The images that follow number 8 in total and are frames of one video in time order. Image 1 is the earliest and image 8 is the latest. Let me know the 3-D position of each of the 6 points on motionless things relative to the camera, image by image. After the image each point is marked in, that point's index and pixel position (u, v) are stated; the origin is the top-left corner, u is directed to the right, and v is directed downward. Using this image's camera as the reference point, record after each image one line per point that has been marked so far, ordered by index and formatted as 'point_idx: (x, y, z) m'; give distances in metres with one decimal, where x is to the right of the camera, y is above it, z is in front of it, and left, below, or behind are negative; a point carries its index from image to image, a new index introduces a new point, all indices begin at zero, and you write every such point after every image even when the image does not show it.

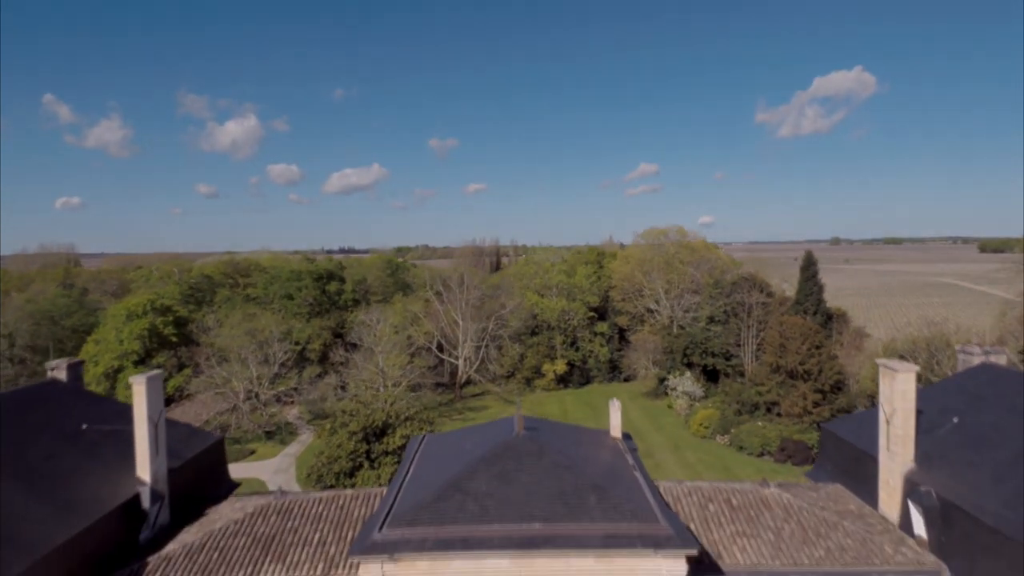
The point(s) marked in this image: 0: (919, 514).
0: (+13.4, -7.5, +15.9) m
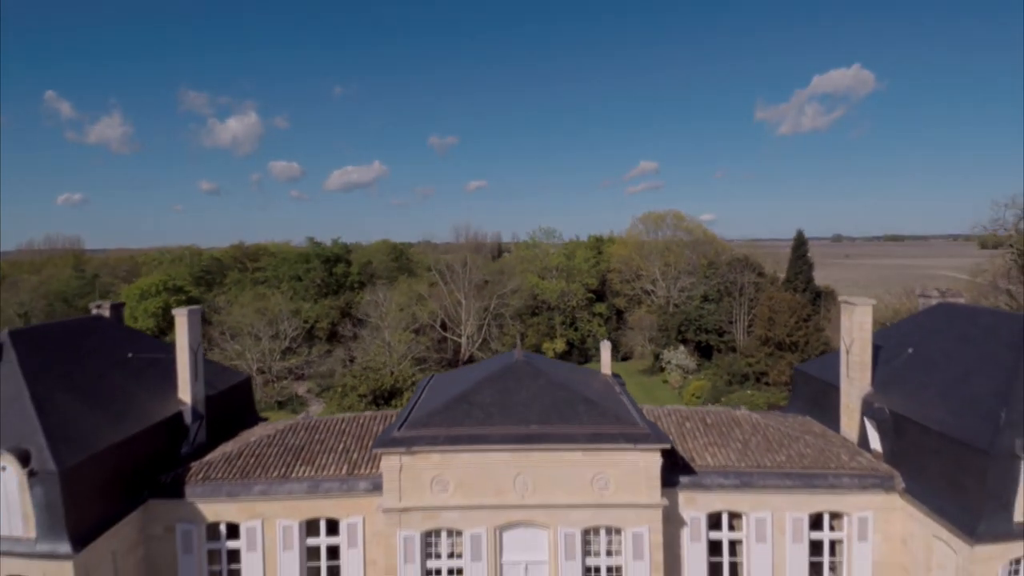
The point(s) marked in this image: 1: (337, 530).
0: (+13.4, -5.3, +18.2) m
1: (-6.1, -8.5, +17.5) m
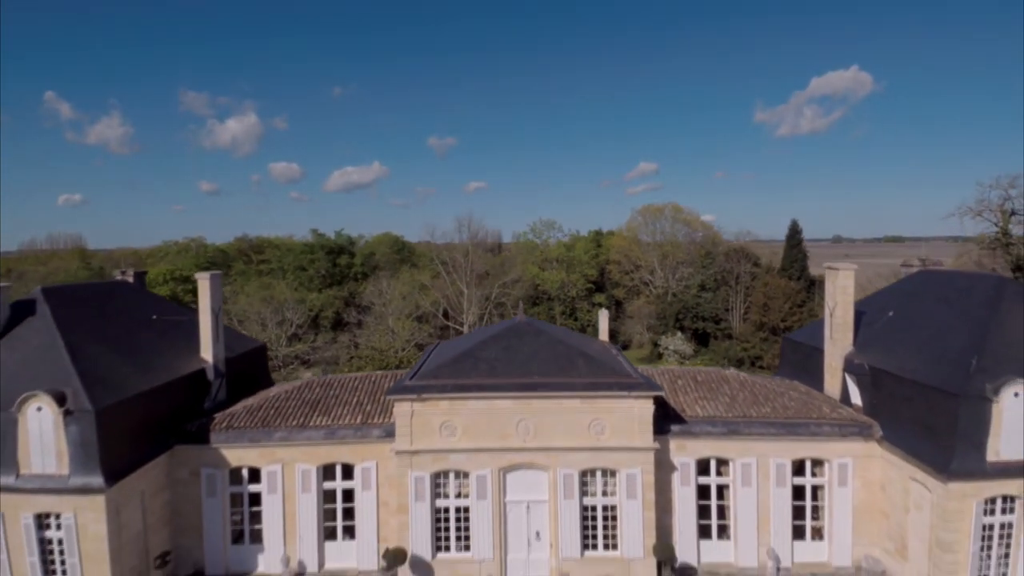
0: (+13.5, -3.9, +19.4) m
1: (-6.0, -7.0, +18.8) m
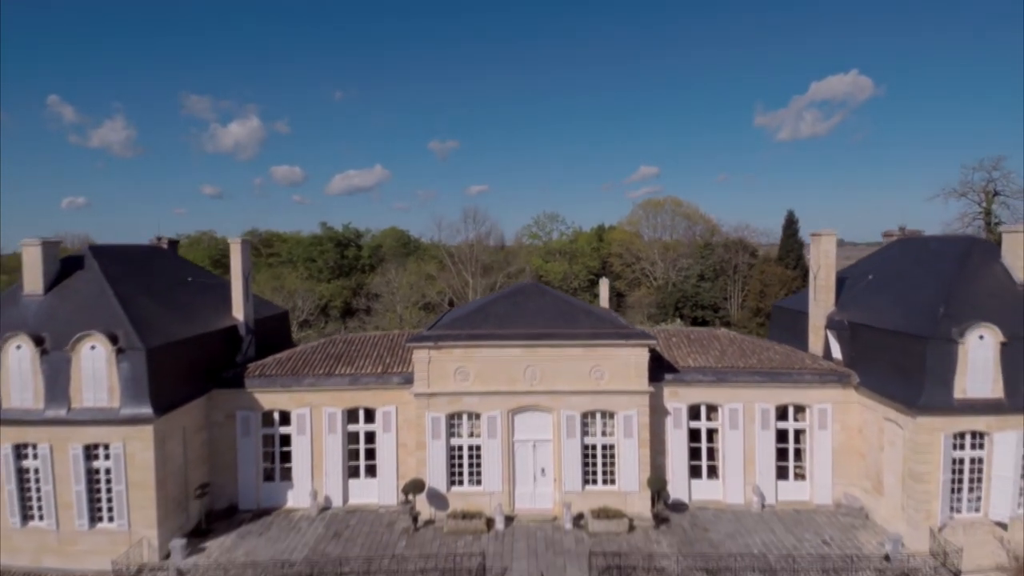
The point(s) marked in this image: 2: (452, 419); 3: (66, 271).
0: (+13.8, -2.3, +21.1) m
1: (-5.7, -5.4, +20.6) m
2: (-2.4, -5.2, +19.7) m
3: (-17.0, +0.7, +18.9) m
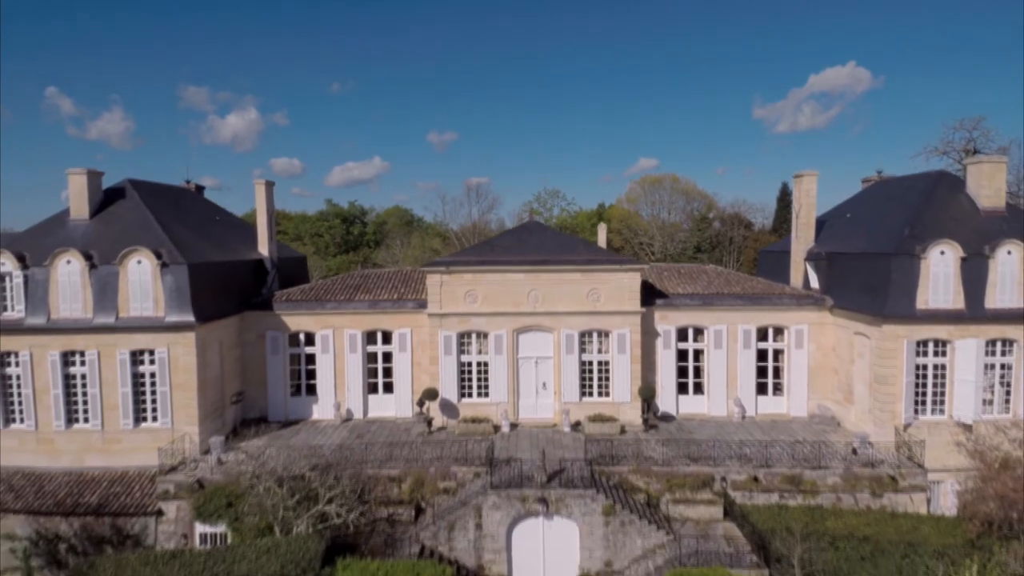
0: (+14.0, +0.7, +23.1) m
1: (-5.5, -2.4, +22.6) m
2: (-2.2, -2.2, +21.7) m
3: (-16.8, +3.6, +20.8) m
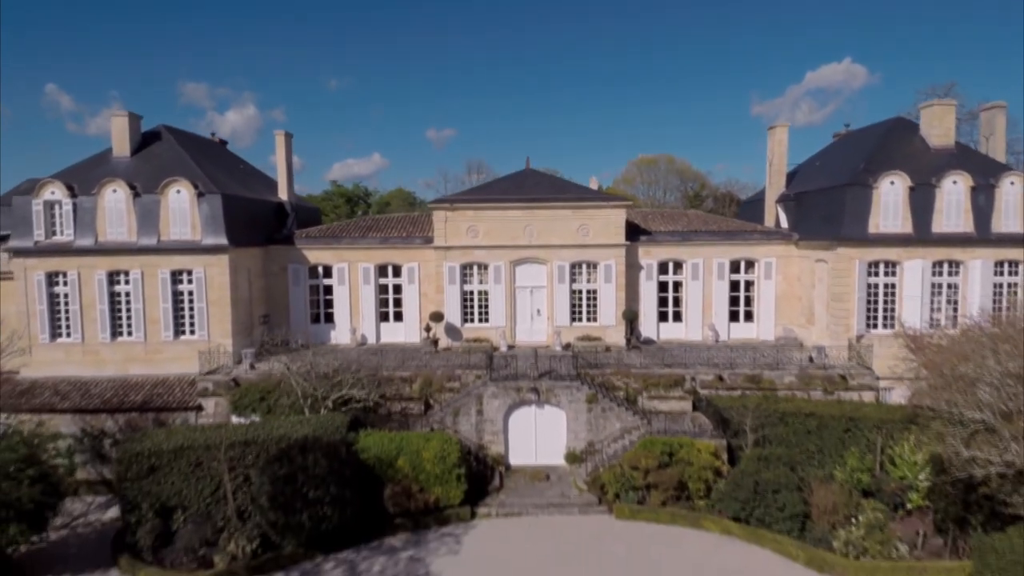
0: (+13.9, +3.8, +25.5) m
1: (-5.6, +0.7, +25.0) m
2: (-2.3, +0.9, +24.1) m
3: (-16.9, +6.7, +23.2) m
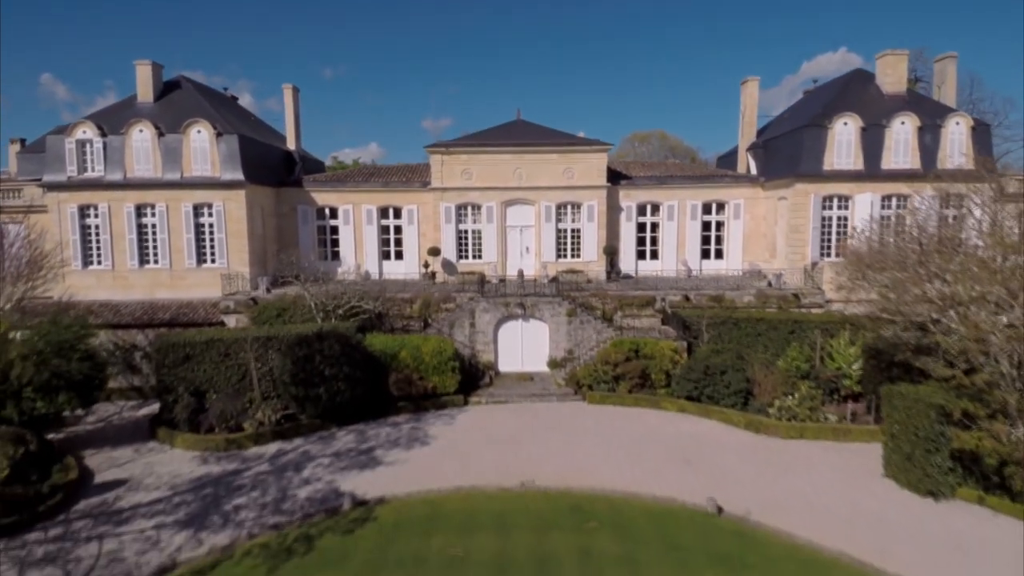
0: (+13.4, +7.0, +27.6) m
1: (-6.1, +4.0, +27.2) m
2: (-2.8, +4.1, +26.4) m
3: (-17.4, +9.9, +25.2) m
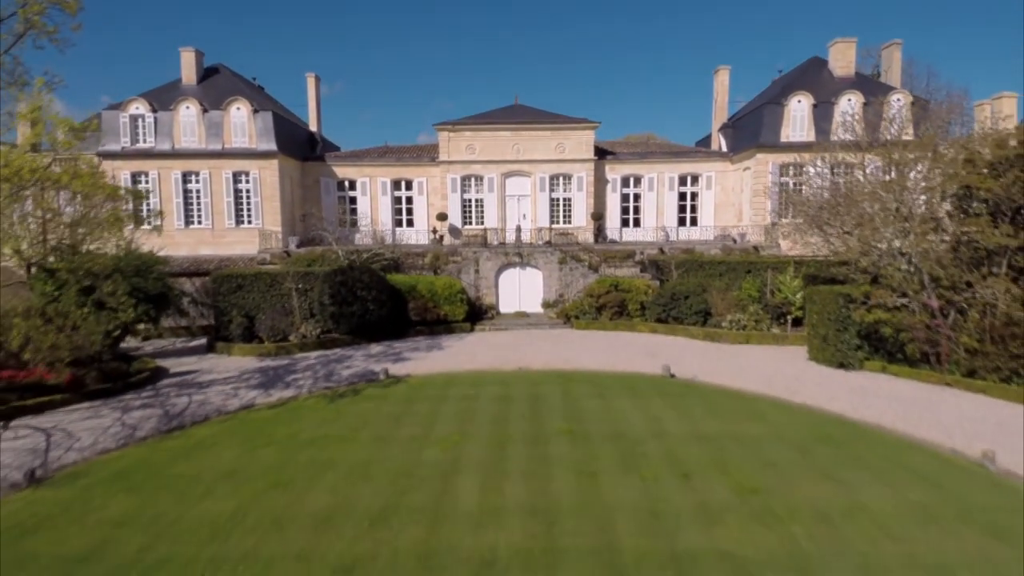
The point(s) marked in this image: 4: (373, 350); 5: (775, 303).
0: (+13.3, +9.2, +31.2) m
1: (-6.2, +6.2, +30.6) m
2: (-2.8, +6.3, +29.8) m
3: (-17.4, +12.2, +28.7) m
4: (-5.1, -2.3, +18.5) m
5: (+10.5, -0.6, +20.2) m
